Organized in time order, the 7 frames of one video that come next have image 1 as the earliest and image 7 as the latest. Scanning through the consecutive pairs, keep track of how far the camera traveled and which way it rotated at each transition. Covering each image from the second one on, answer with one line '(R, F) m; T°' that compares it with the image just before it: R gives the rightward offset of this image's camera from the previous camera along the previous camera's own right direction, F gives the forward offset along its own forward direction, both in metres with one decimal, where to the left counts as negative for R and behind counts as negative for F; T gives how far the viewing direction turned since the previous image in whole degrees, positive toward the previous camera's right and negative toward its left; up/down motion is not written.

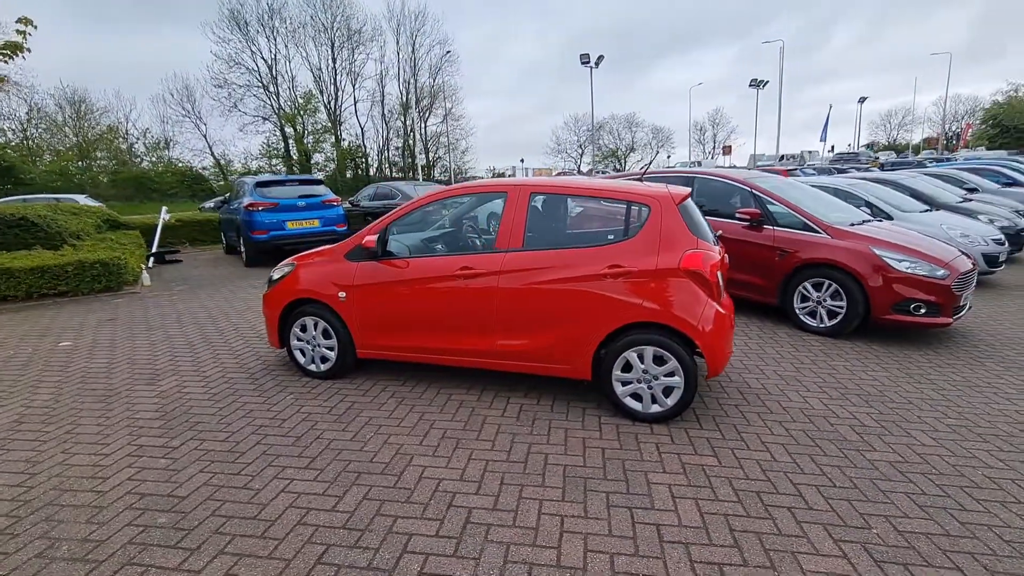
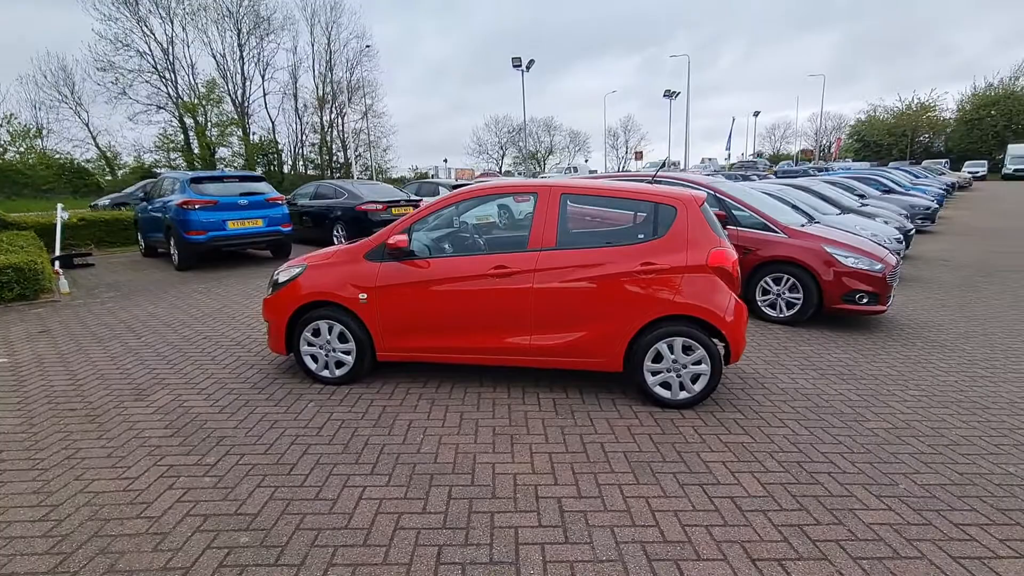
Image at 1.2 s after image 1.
(-0.9, 0.0) m; +10°
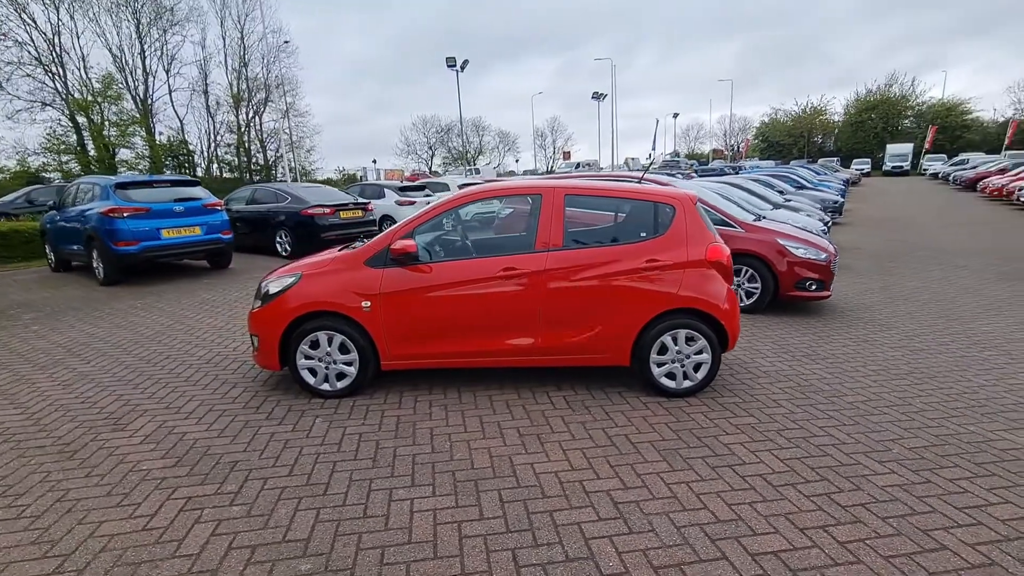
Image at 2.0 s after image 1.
(-0.6, 0.0) m; +8°
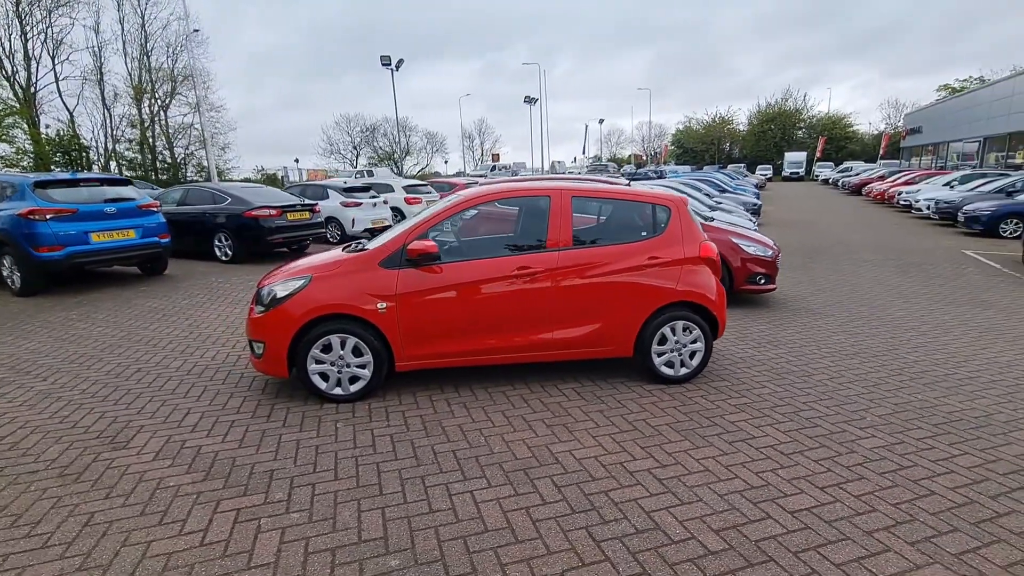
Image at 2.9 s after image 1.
(-0.7, -0.1) m; +8°
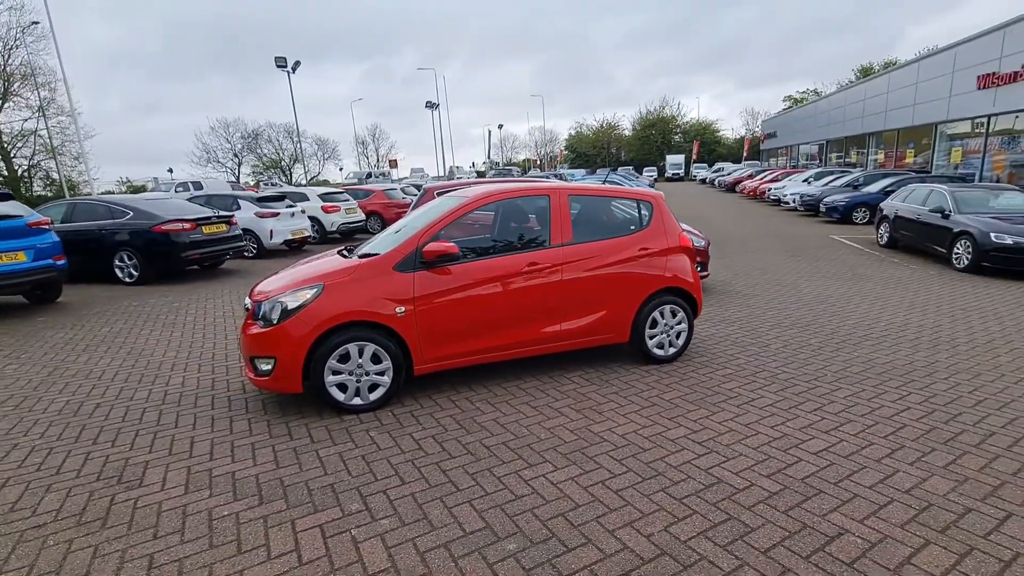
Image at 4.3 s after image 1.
(-1.0, -0.1) m; +11°
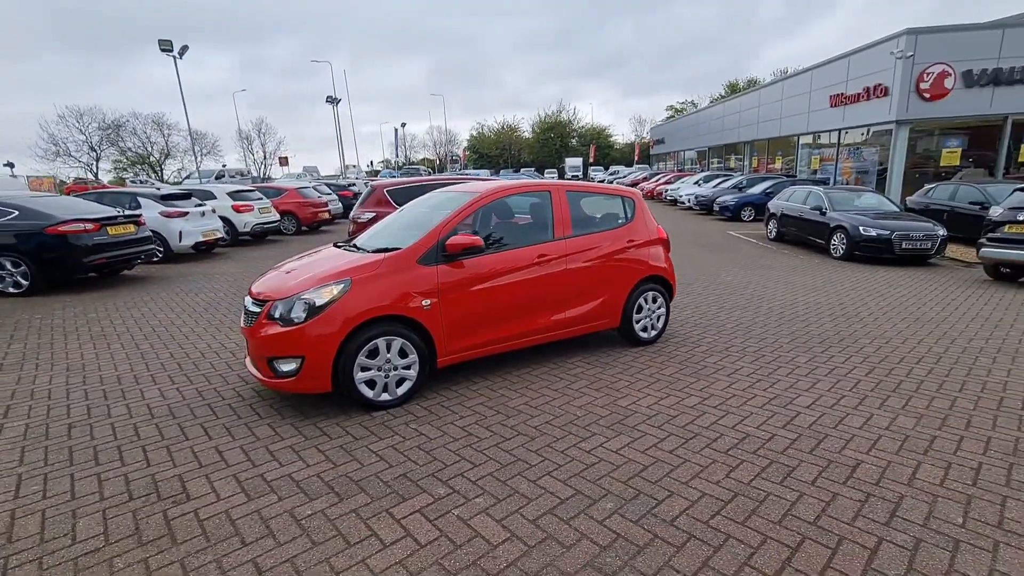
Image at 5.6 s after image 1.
(-1.0, -0.1) m; +11°
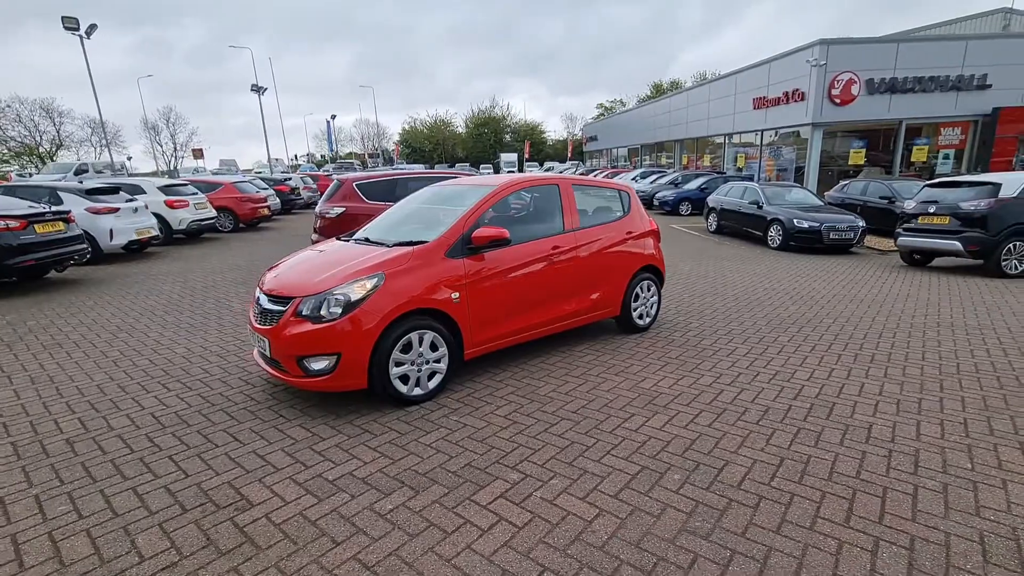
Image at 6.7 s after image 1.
(-0.8, 0.0) m; +8°
